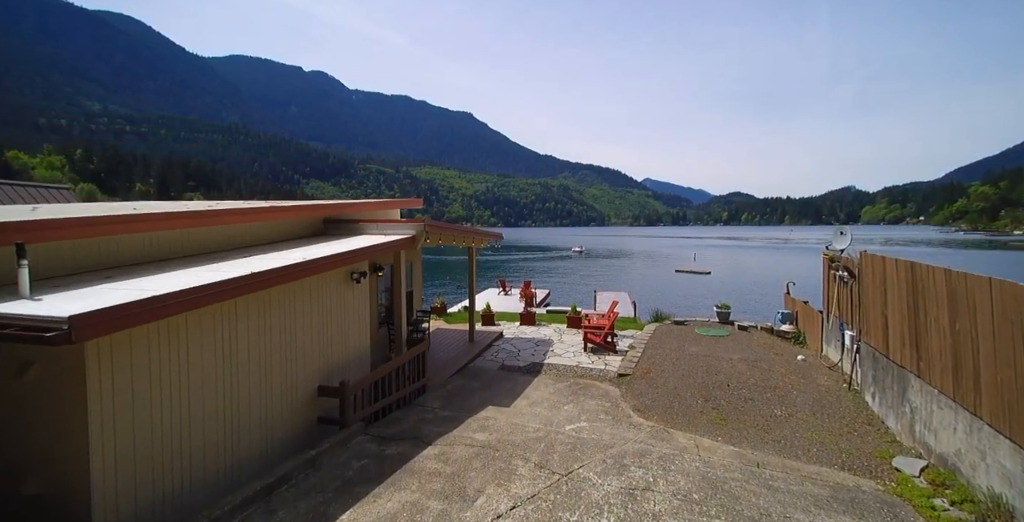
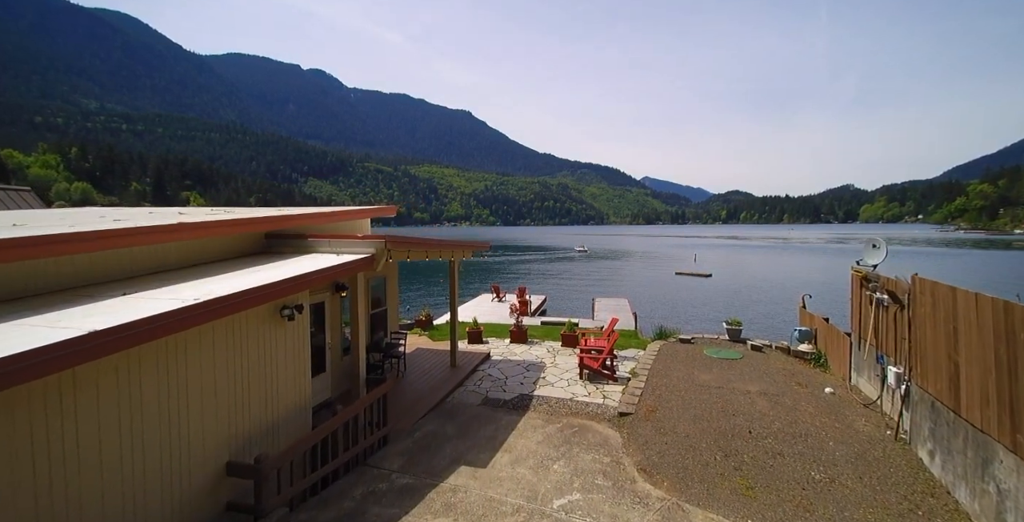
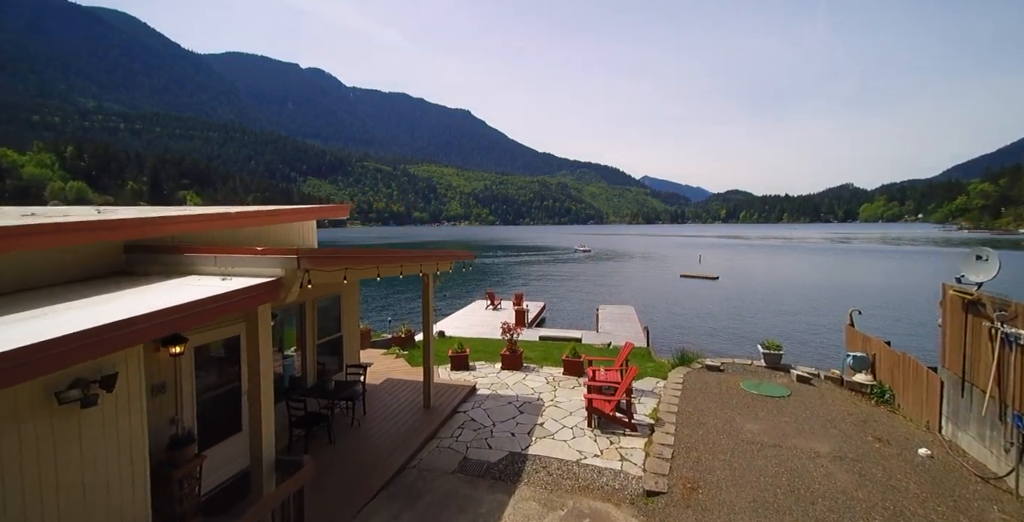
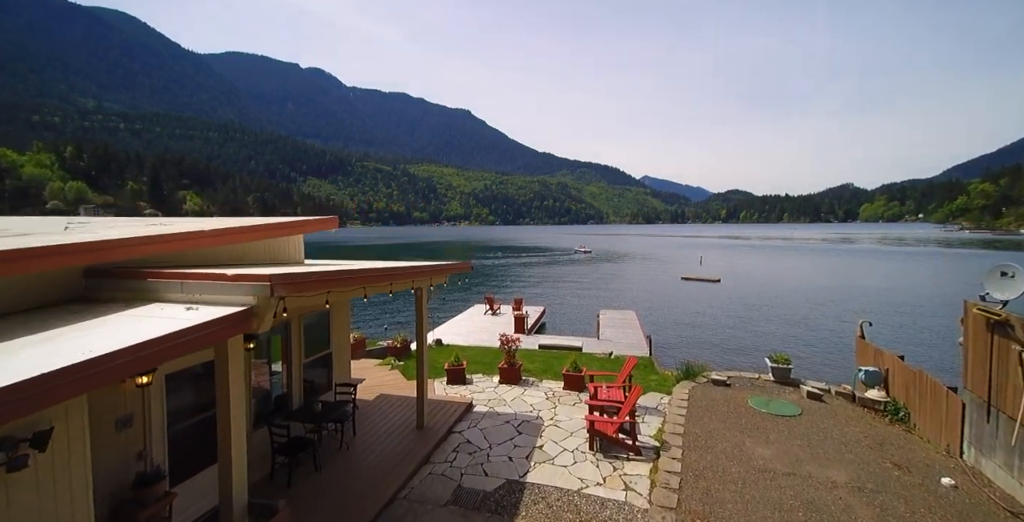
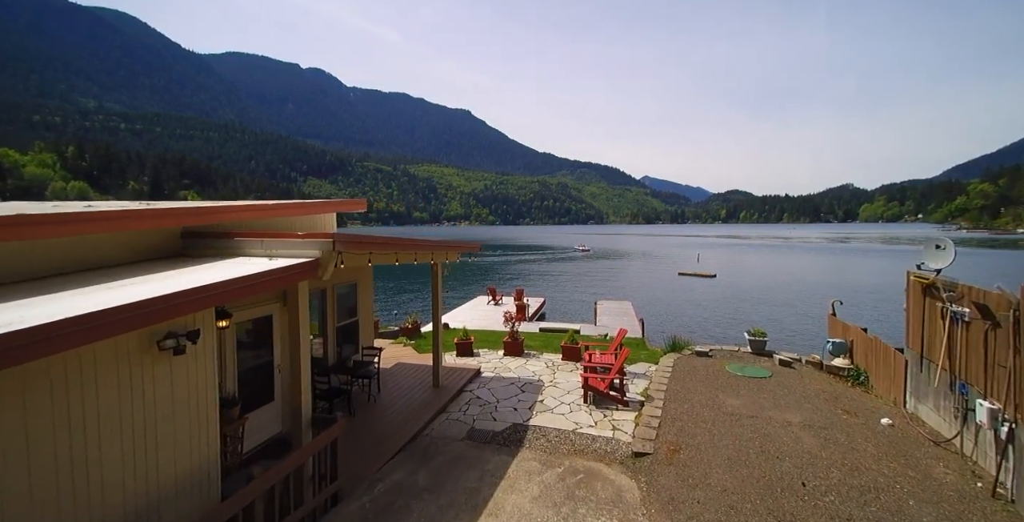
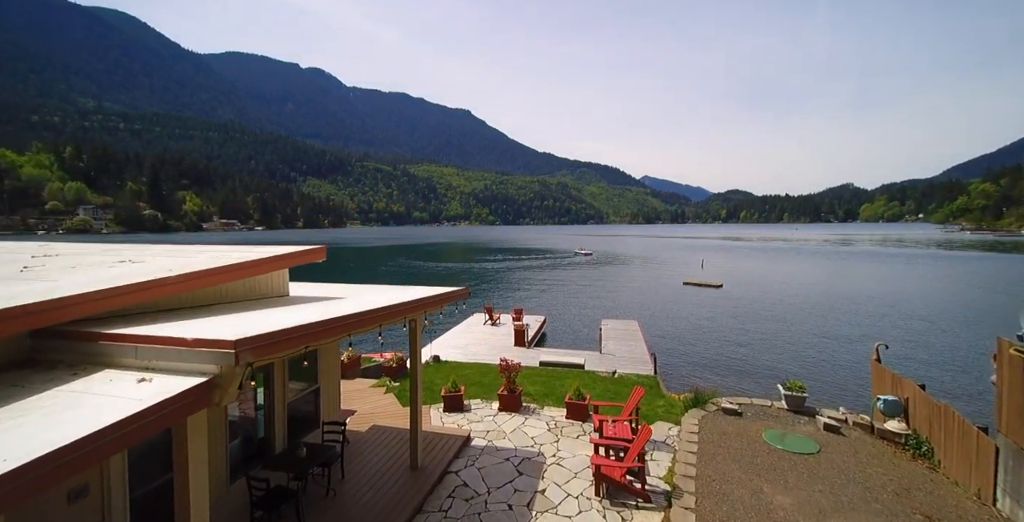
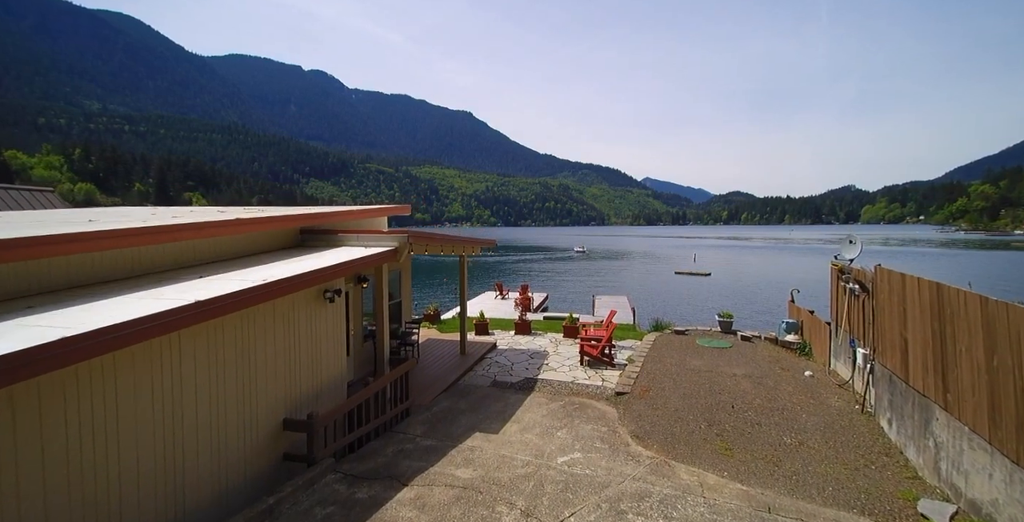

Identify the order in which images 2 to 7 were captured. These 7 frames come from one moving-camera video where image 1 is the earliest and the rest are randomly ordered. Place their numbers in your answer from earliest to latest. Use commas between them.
7, 2, 5, 3, 4, 6
